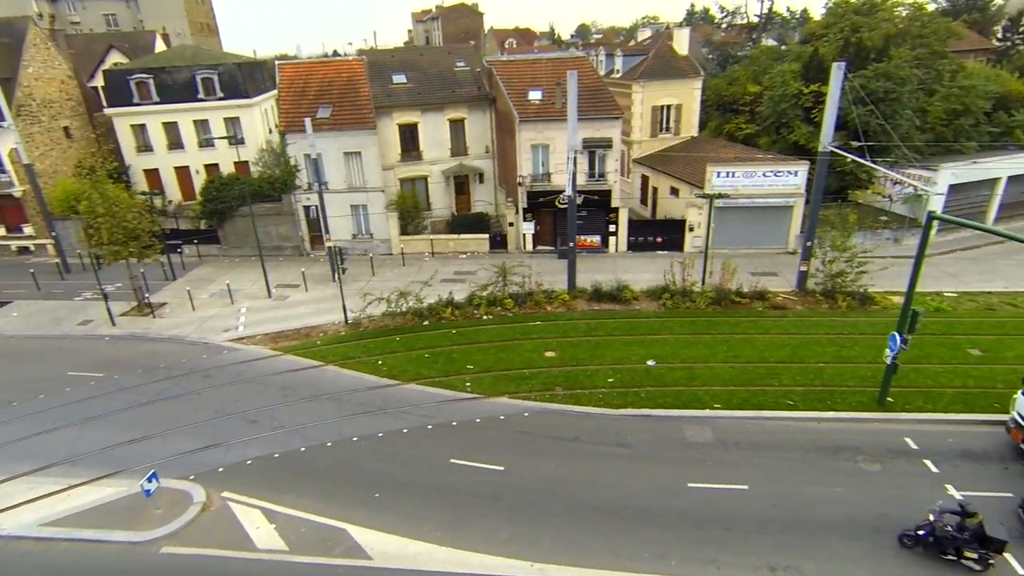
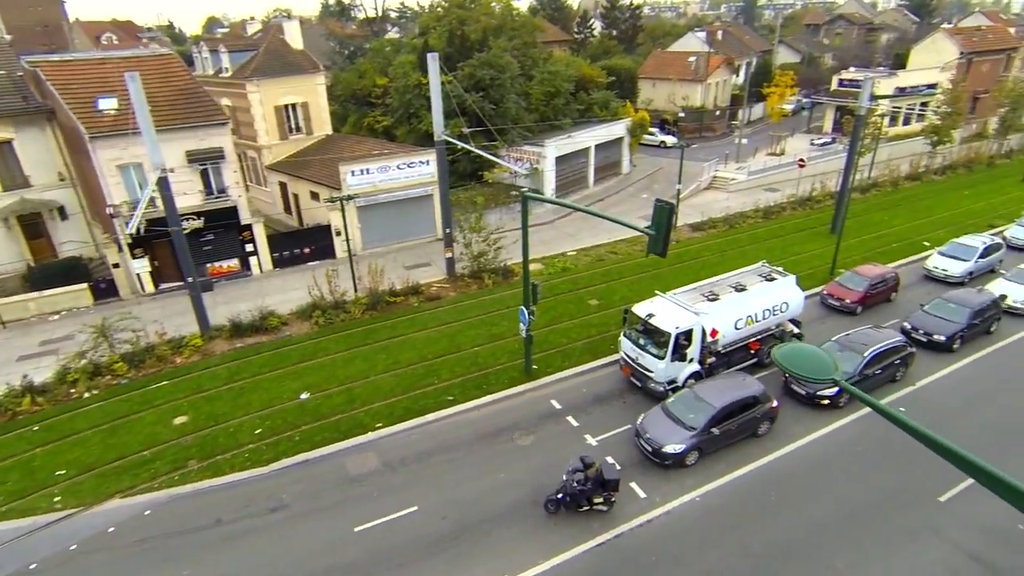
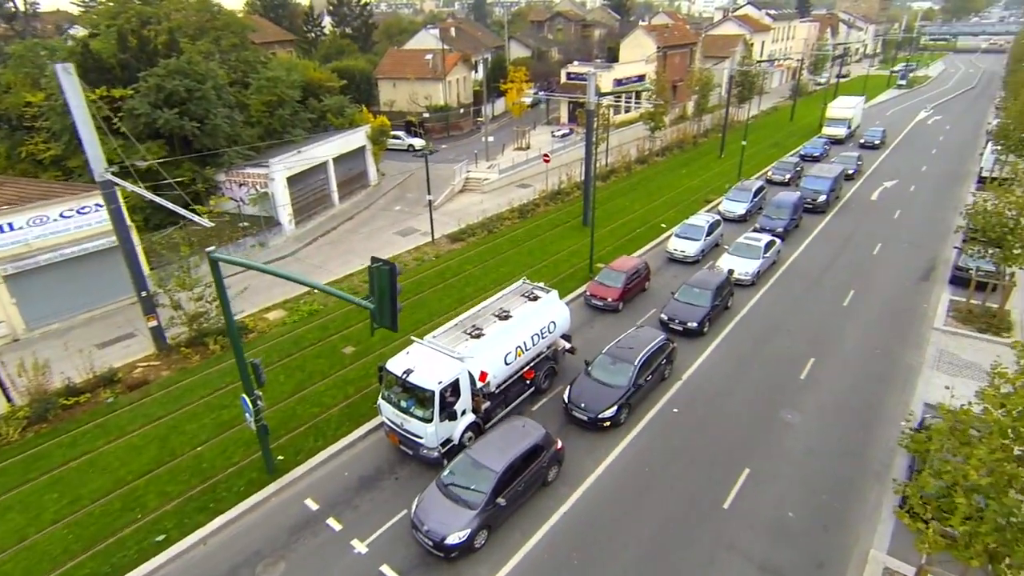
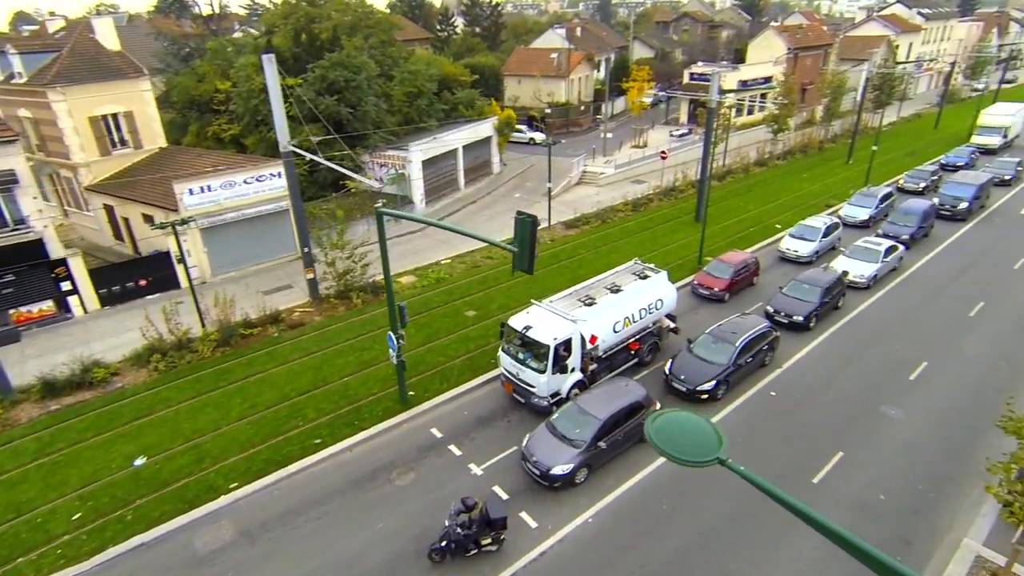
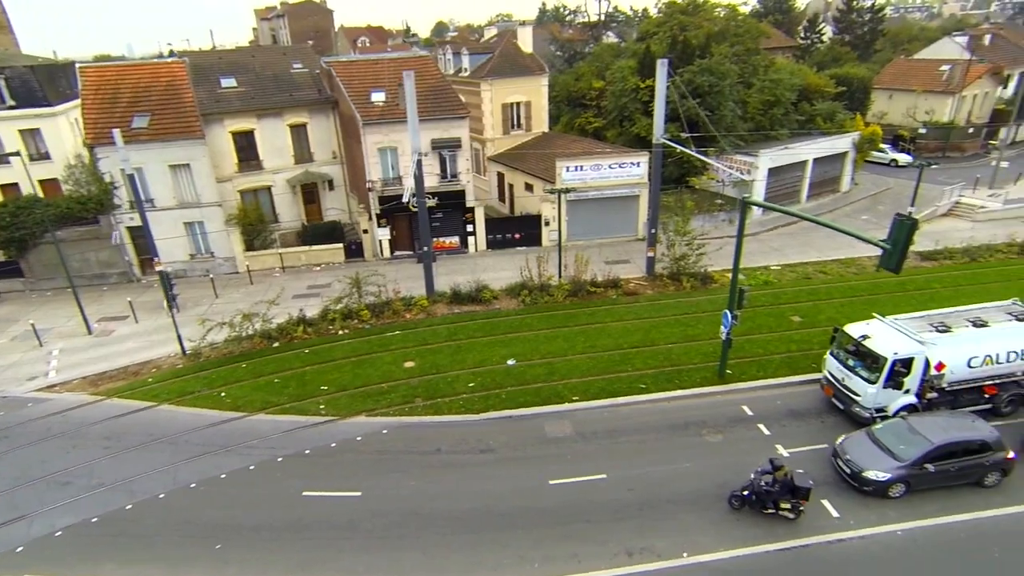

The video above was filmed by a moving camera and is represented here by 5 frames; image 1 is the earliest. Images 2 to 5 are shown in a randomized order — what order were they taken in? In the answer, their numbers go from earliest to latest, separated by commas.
5, 2, 4, 3
